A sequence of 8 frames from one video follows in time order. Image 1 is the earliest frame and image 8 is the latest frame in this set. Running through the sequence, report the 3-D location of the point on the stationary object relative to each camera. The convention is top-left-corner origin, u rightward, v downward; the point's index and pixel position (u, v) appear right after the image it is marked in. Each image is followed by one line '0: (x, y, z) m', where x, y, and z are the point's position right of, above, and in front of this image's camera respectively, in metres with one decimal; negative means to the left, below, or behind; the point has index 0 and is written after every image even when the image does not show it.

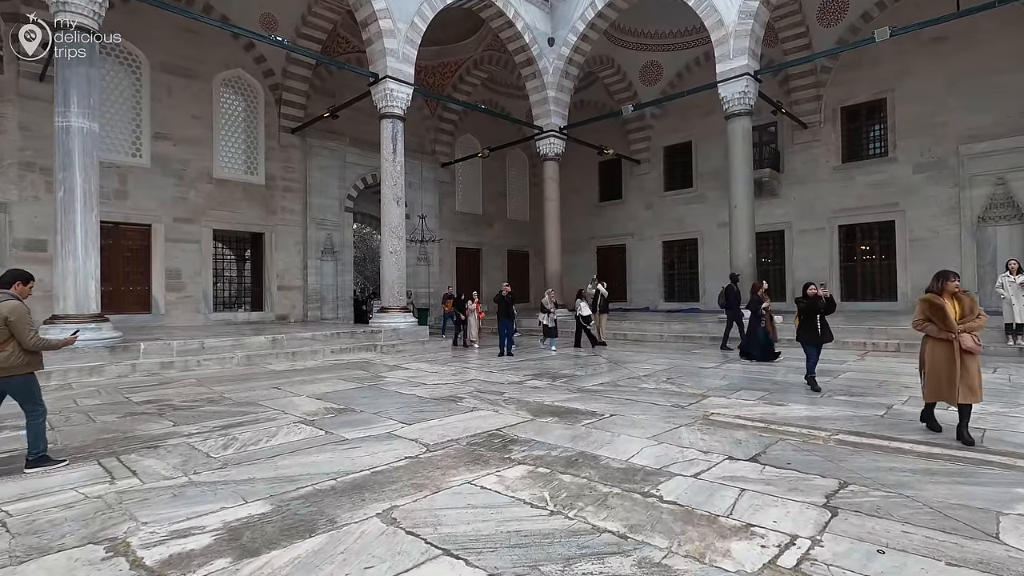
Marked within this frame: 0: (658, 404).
0: (+1.3, -1.1, +5.0) m
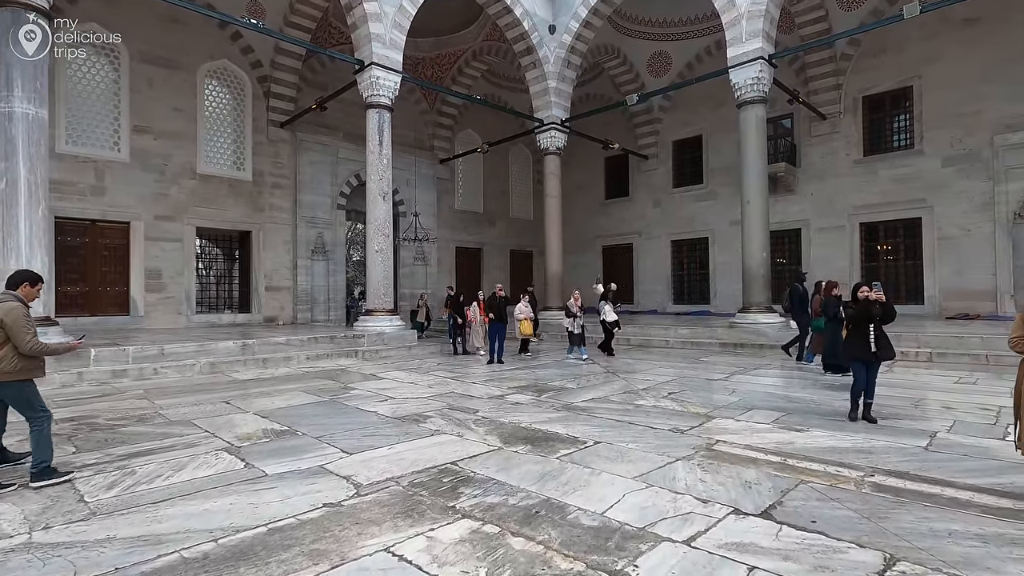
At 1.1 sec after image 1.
0: (+1.1, -1.1, +4.2) m
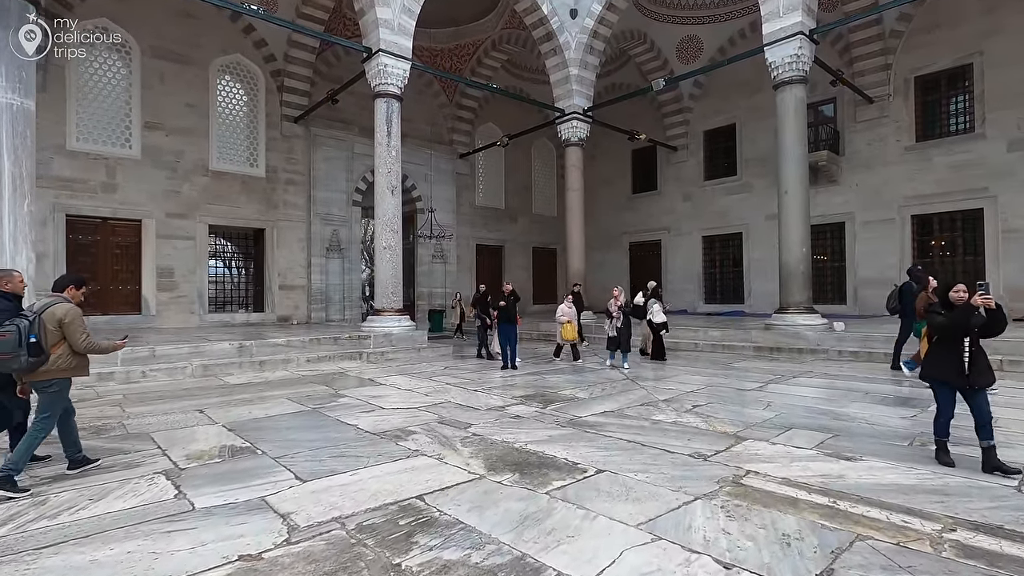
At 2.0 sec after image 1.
0: (+1.0, -1.1, +3.5) m
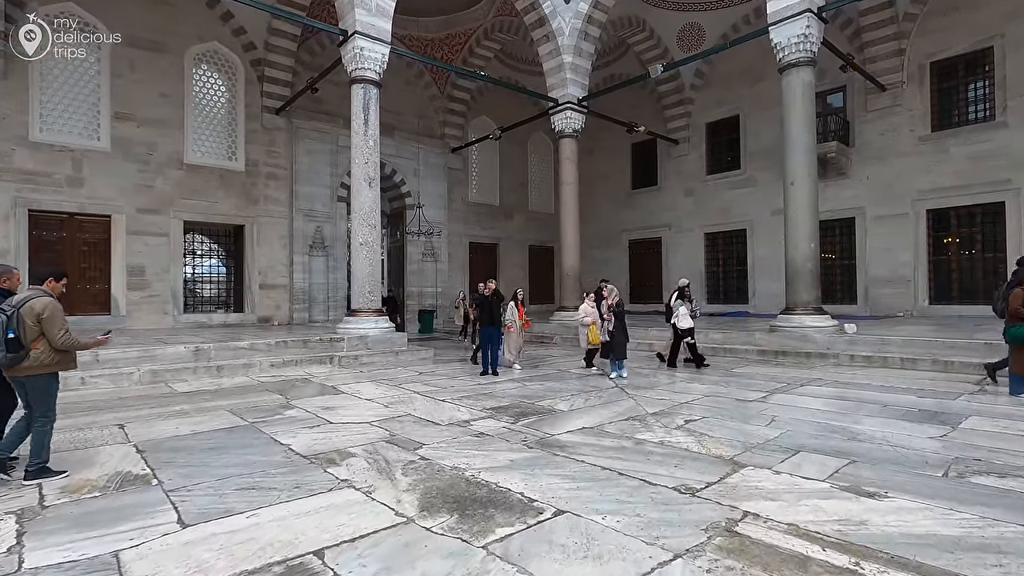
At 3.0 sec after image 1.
0: (+0.8, -1.1, +2.9) m
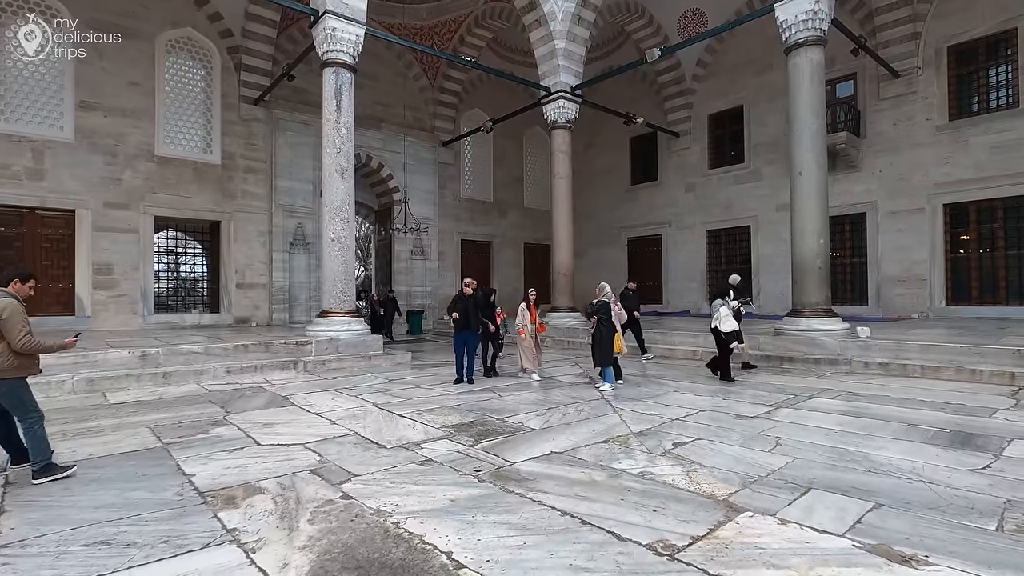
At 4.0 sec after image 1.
0: (+0.5, -1.1, +2.3) m
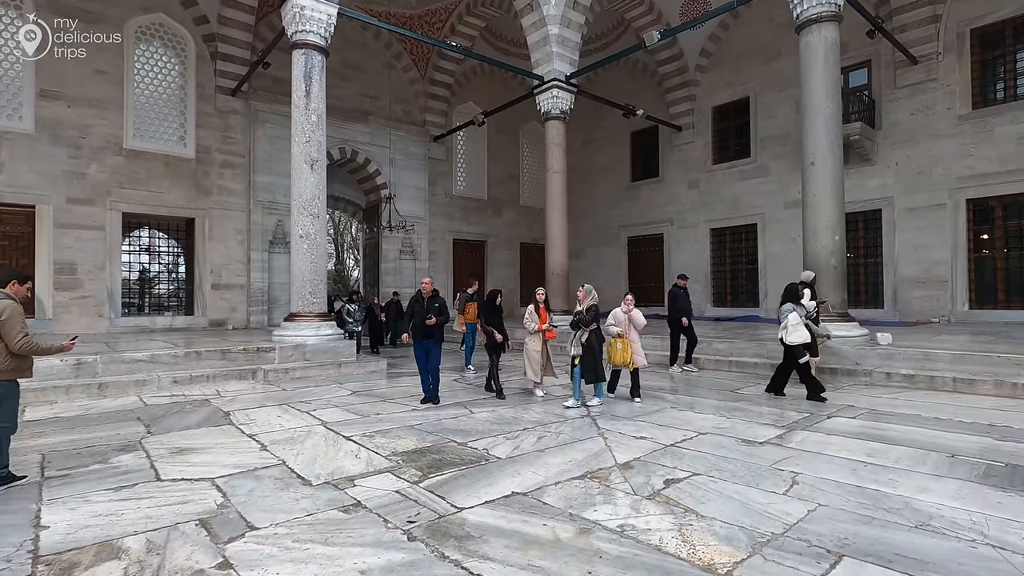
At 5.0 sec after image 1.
0: (+0.2, -1.1, +1.6) m
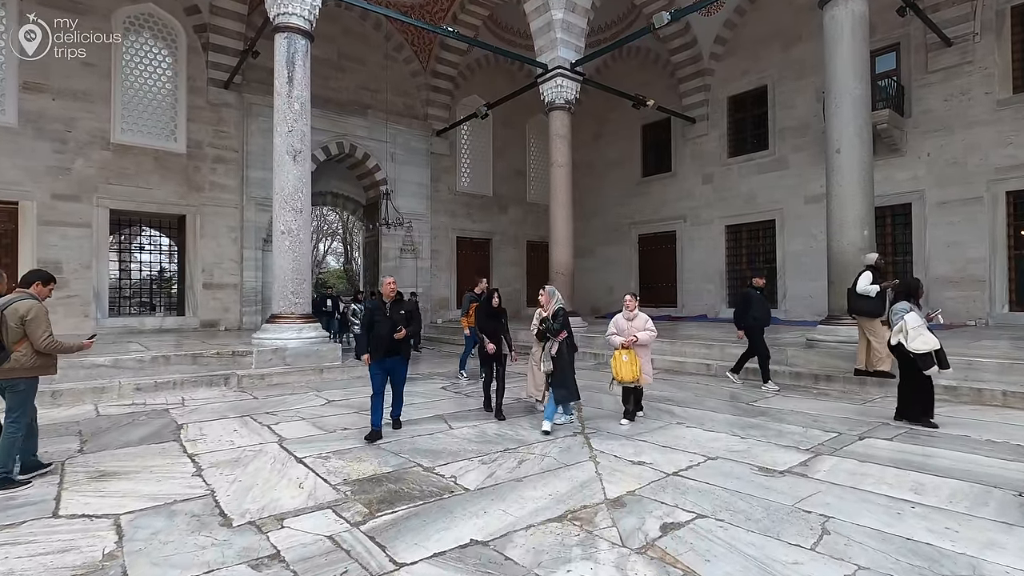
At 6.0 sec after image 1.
0: (0.0, -1.1, +1.0) m
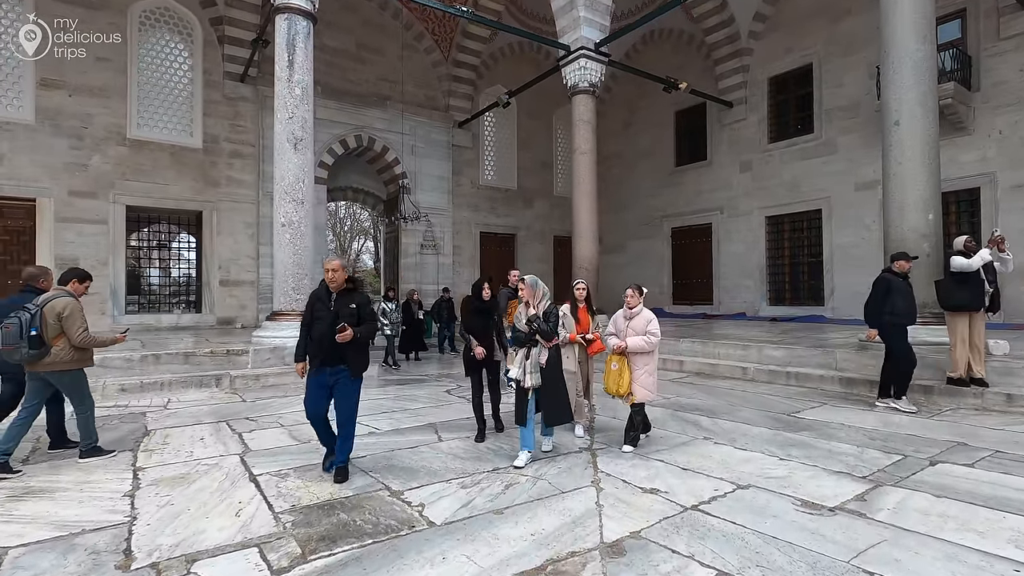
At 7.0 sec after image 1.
0: (-0.3, -1.0, +0.5) m
